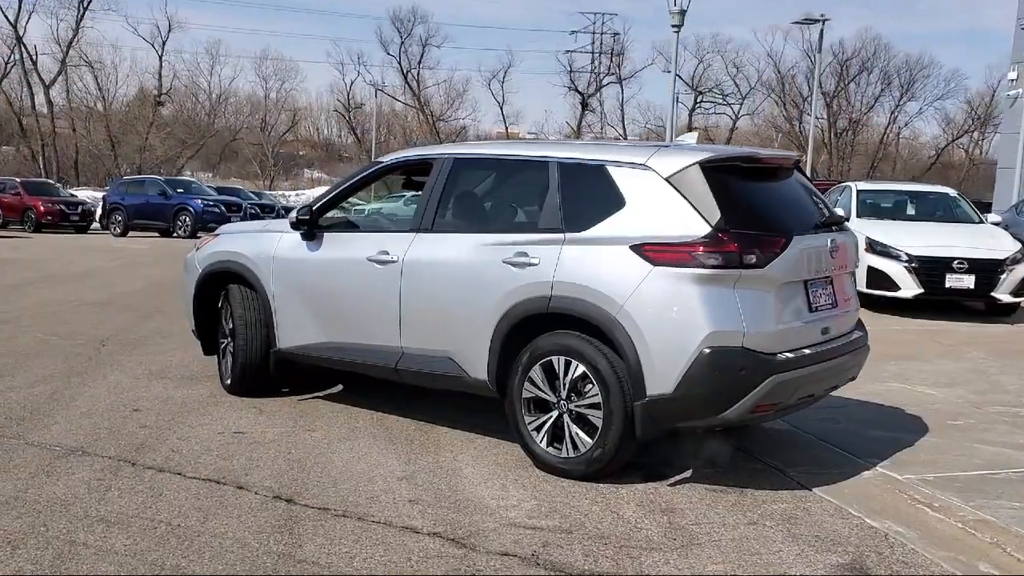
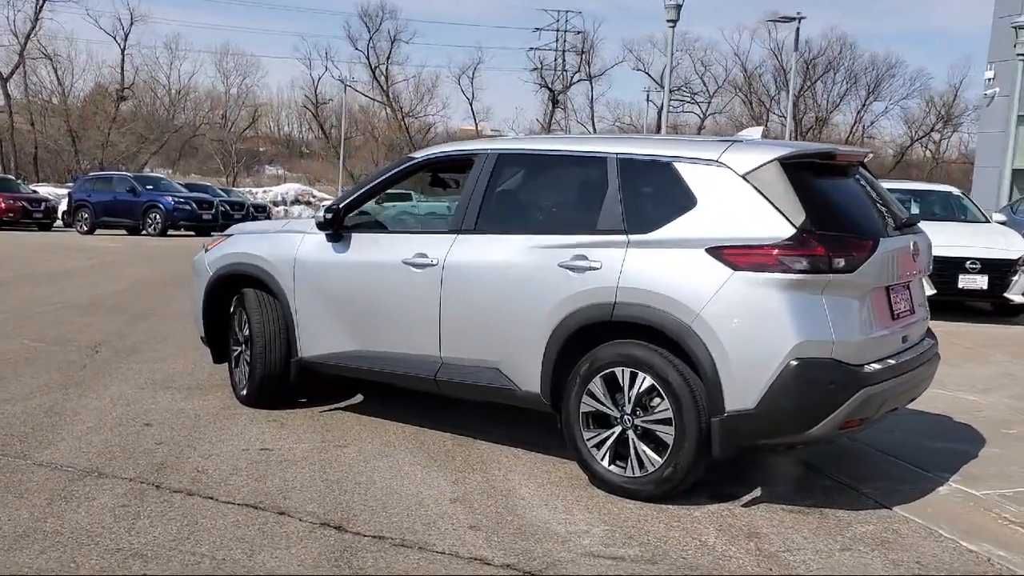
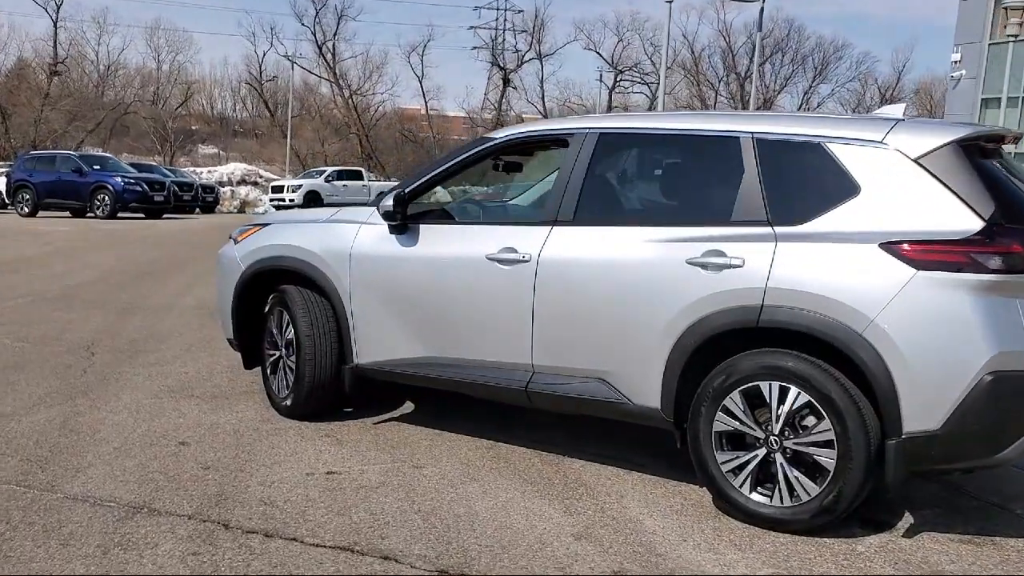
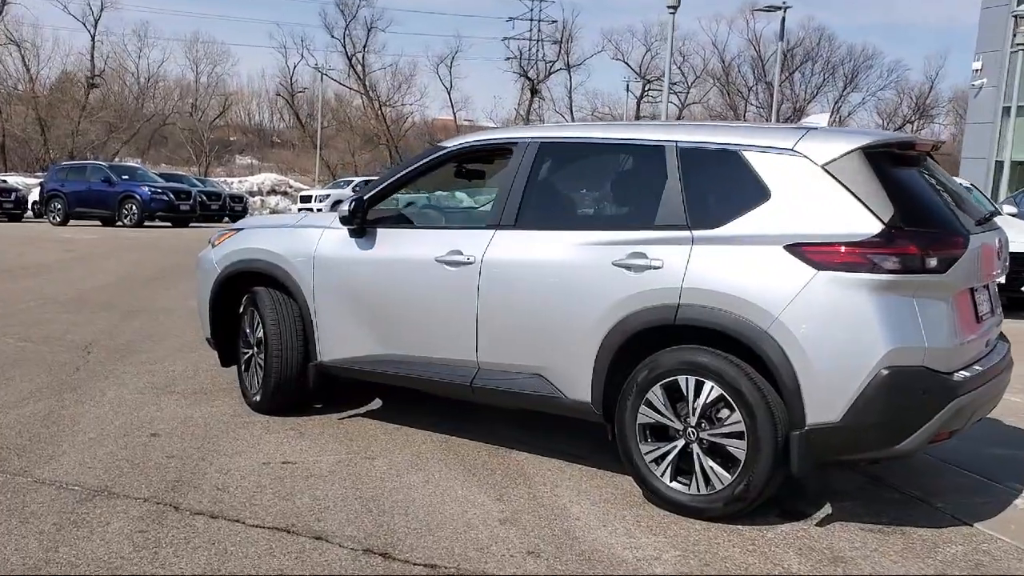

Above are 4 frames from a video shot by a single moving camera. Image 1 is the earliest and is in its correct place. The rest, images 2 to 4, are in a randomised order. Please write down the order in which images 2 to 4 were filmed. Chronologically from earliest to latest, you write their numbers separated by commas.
2, 4, 3
